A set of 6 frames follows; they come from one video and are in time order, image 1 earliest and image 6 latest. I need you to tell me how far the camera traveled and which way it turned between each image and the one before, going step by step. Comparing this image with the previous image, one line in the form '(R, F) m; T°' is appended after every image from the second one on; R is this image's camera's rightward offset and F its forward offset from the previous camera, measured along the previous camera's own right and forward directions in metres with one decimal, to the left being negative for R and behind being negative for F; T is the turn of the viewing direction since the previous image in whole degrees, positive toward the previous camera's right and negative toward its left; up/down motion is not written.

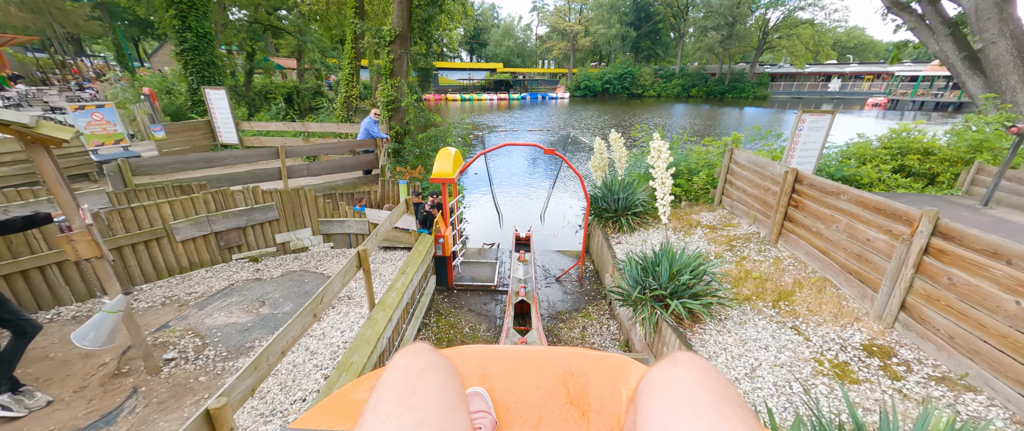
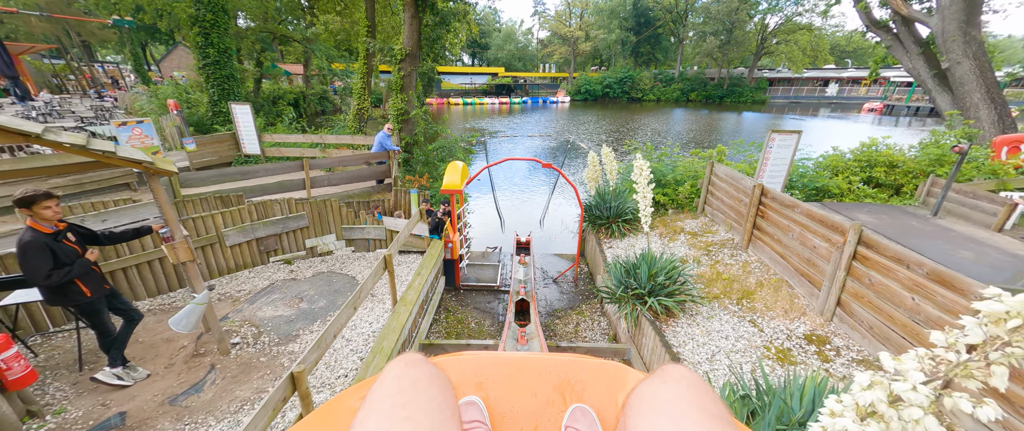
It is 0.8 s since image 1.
(0.0, -0.6) m; 0°
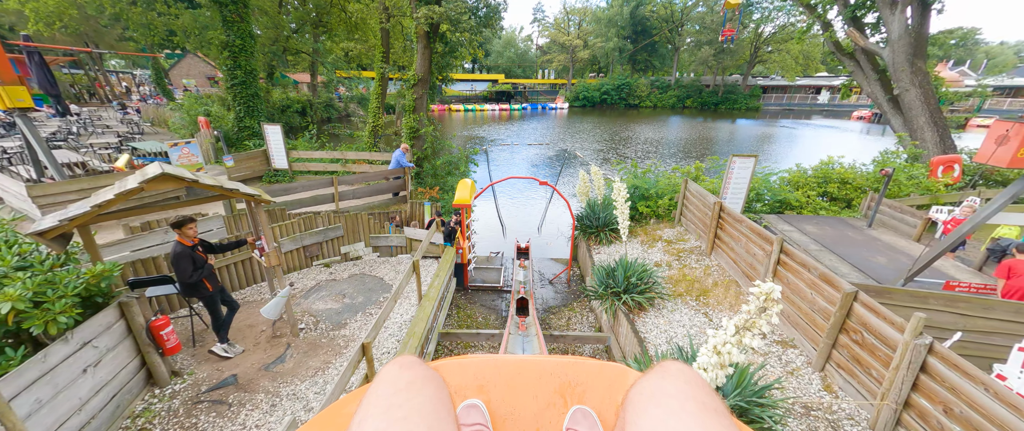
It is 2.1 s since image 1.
(0.0, -1.0) m; 0°
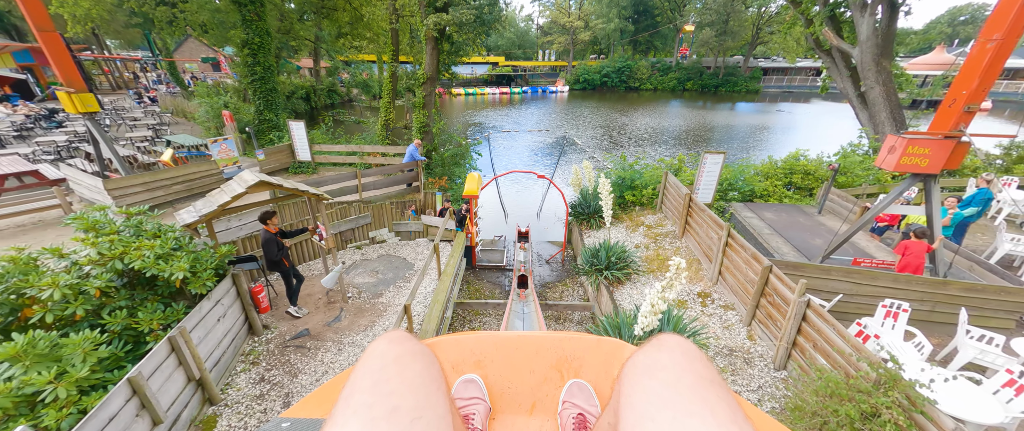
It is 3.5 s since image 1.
(0.0, -1.1) m; 0°
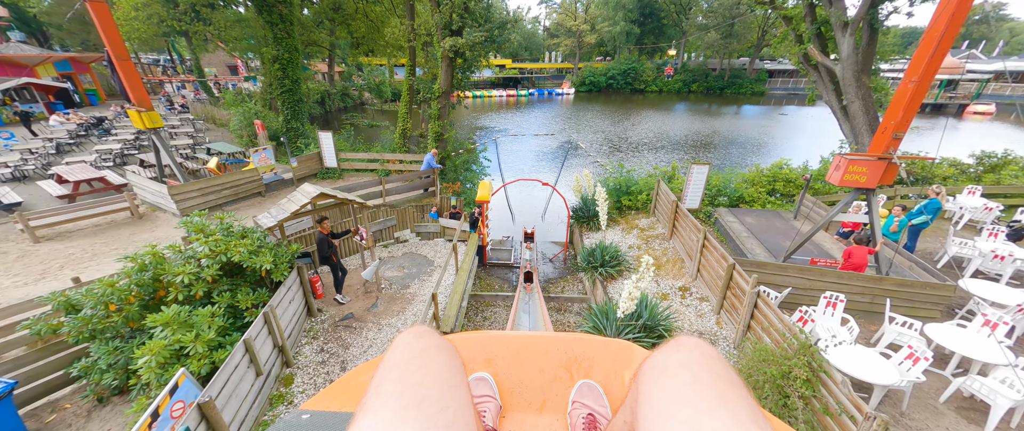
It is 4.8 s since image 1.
(0.0, -1.0) m; -1°
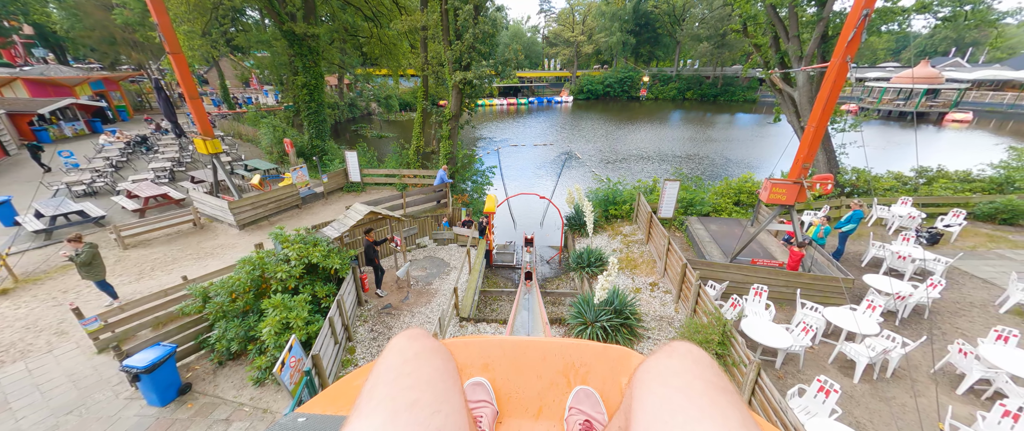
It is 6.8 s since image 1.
(-0.1, -1.6) m; 0°
